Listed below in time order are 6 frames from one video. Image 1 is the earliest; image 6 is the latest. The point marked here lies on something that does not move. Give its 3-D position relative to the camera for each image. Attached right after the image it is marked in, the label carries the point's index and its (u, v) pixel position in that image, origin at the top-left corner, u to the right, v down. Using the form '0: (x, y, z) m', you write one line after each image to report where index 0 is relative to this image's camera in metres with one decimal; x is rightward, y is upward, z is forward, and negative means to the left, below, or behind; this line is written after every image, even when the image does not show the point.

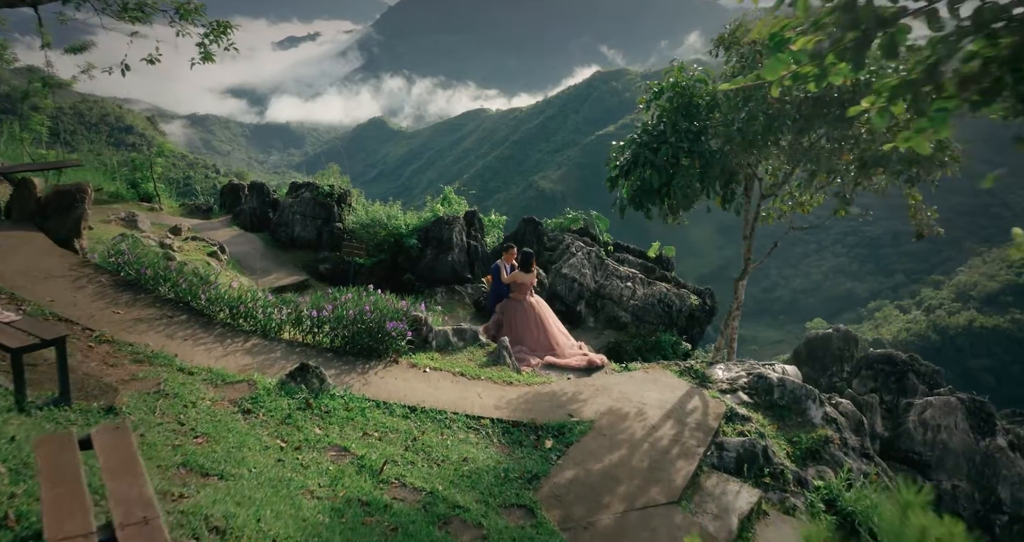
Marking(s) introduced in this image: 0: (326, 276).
0: (-5.1, -0.1, +17.6) m
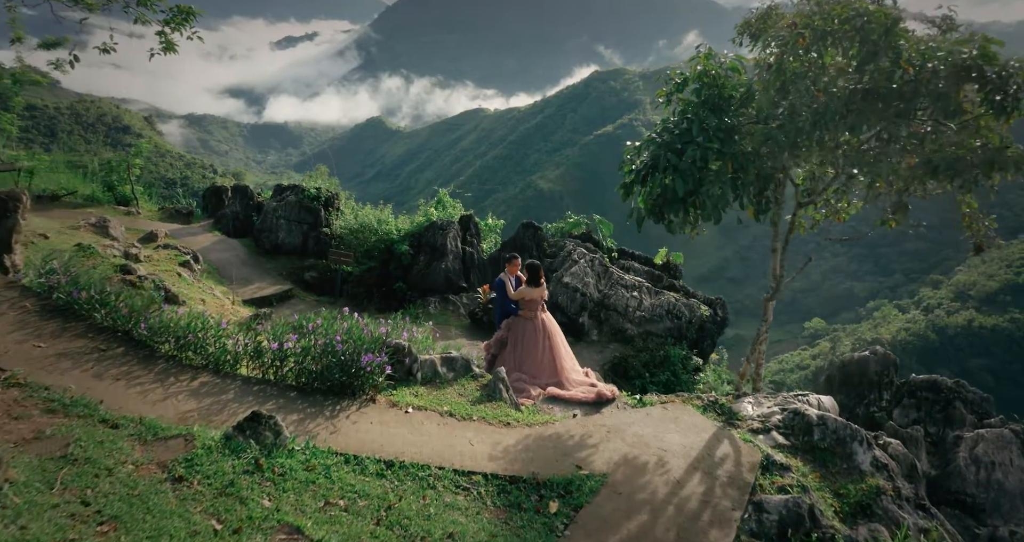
0: (-5.2, -0.3, +16.5) m
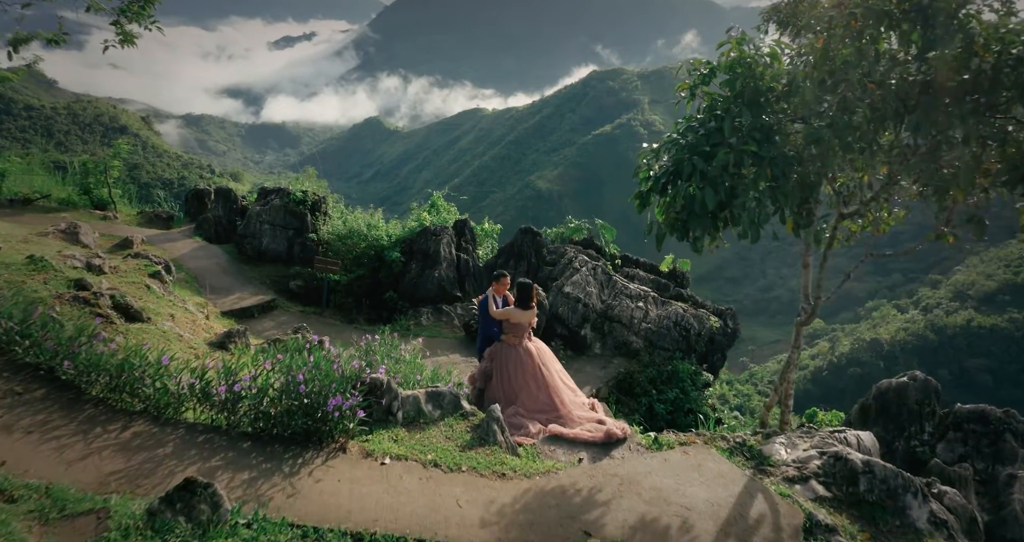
0: (-5.2, -0.6, +15.5) m
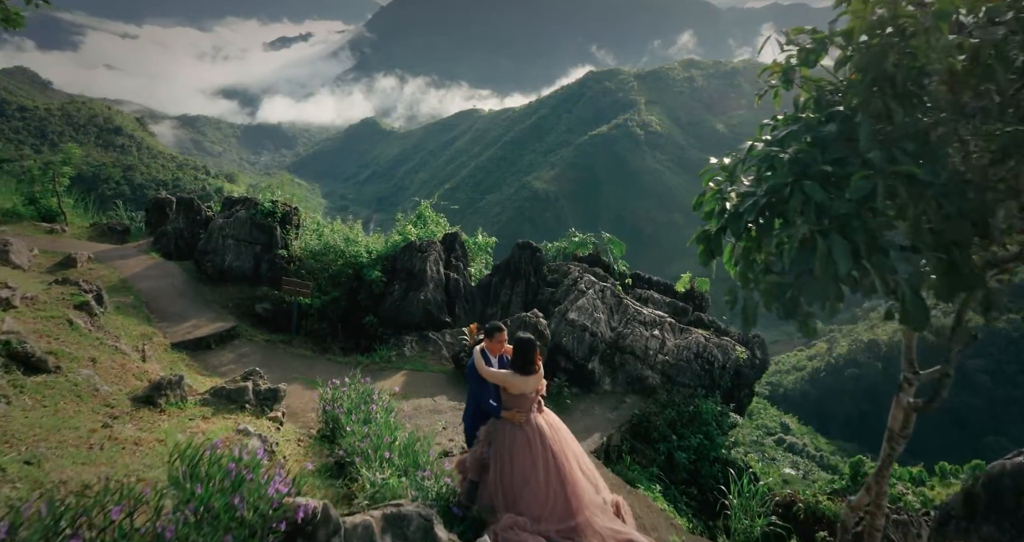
0: (-5.3, -1.0, +13.6) m
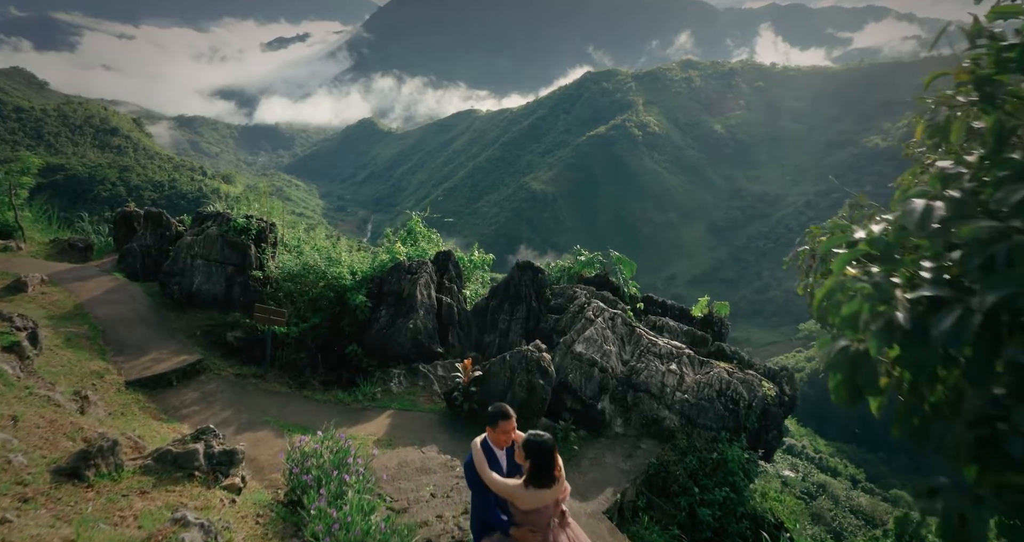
0: (-5.3, -1.5, +12.2) m
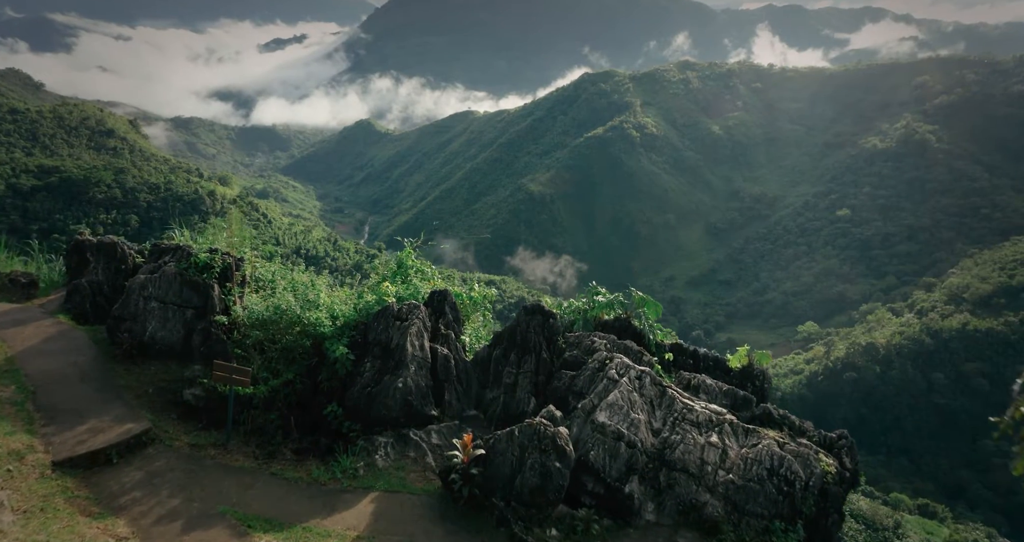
0: (-5.2, -2.3, +10.4) m
